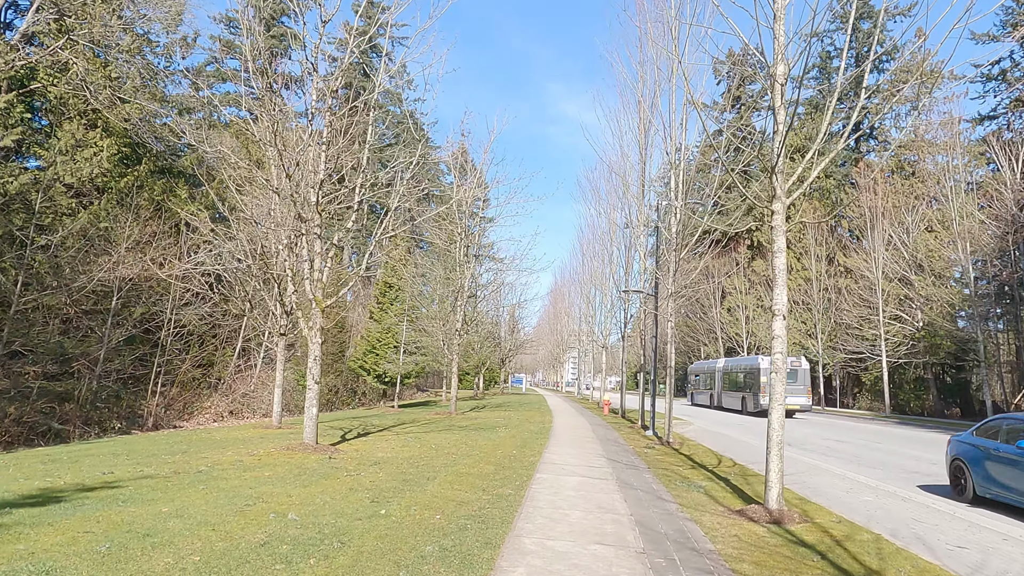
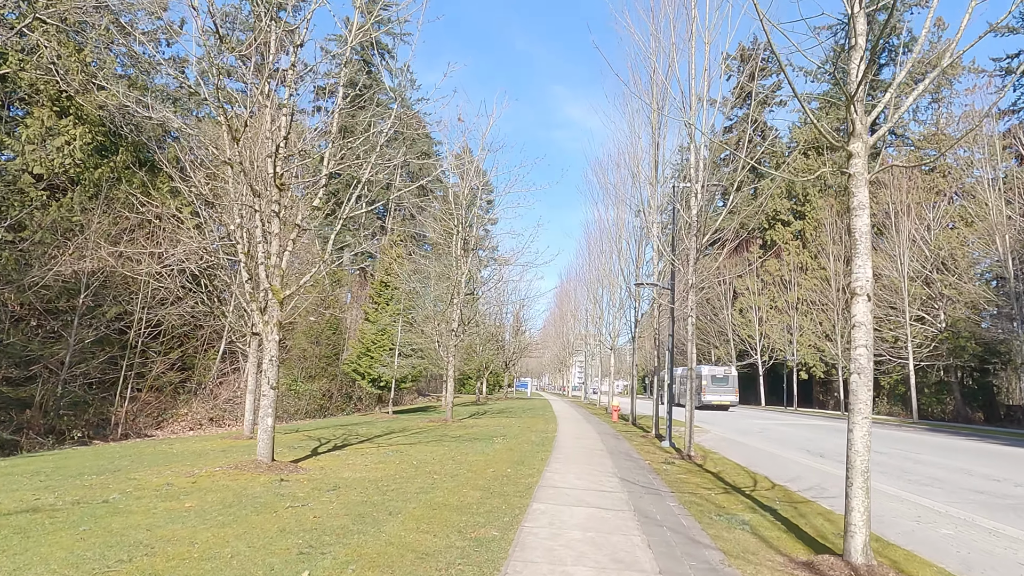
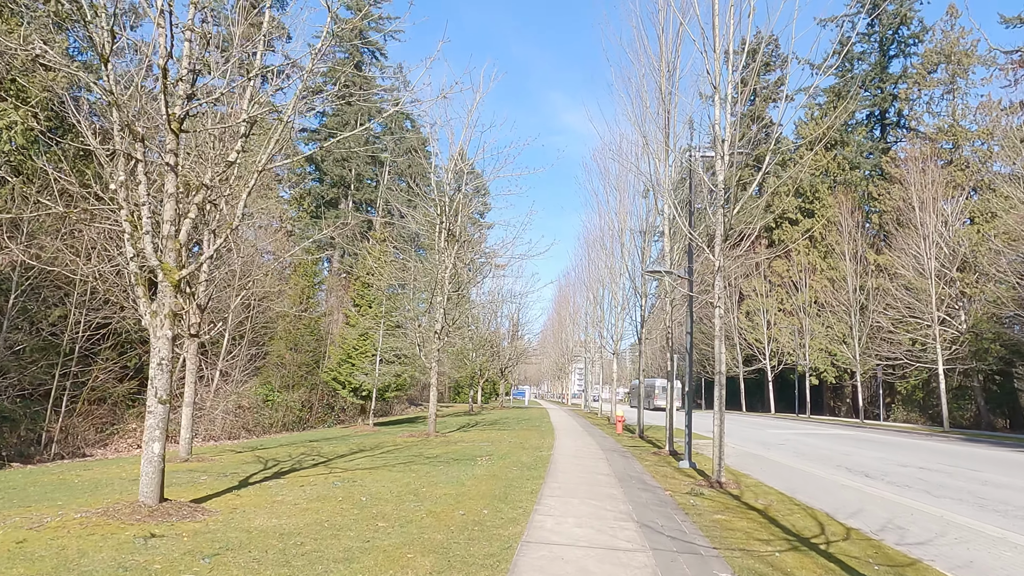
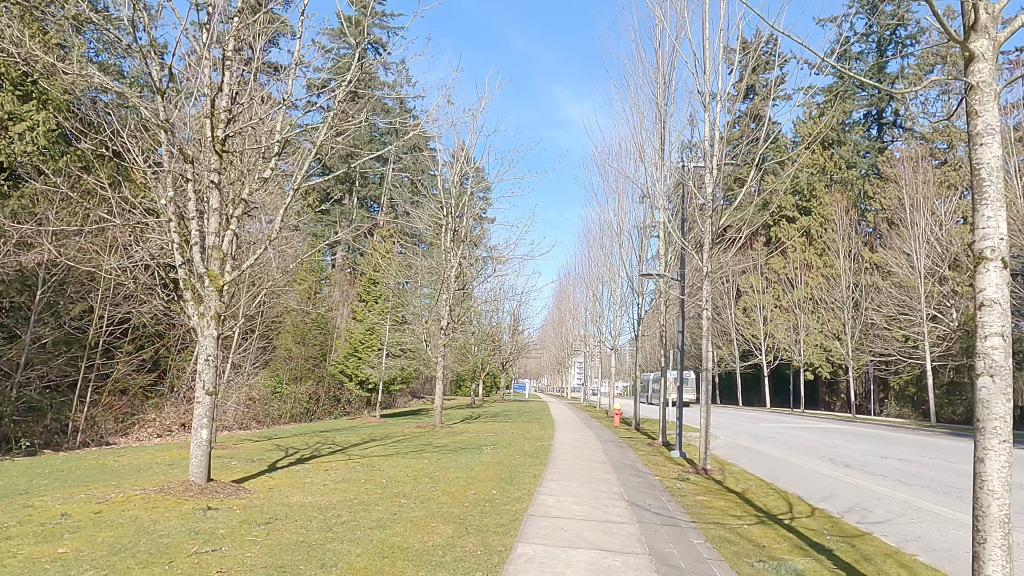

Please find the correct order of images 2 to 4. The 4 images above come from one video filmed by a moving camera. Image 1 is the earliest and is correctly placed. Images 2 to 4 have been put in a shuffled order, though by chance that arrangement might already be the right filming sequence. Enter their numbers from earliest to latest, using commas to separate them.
2, 4, 3
